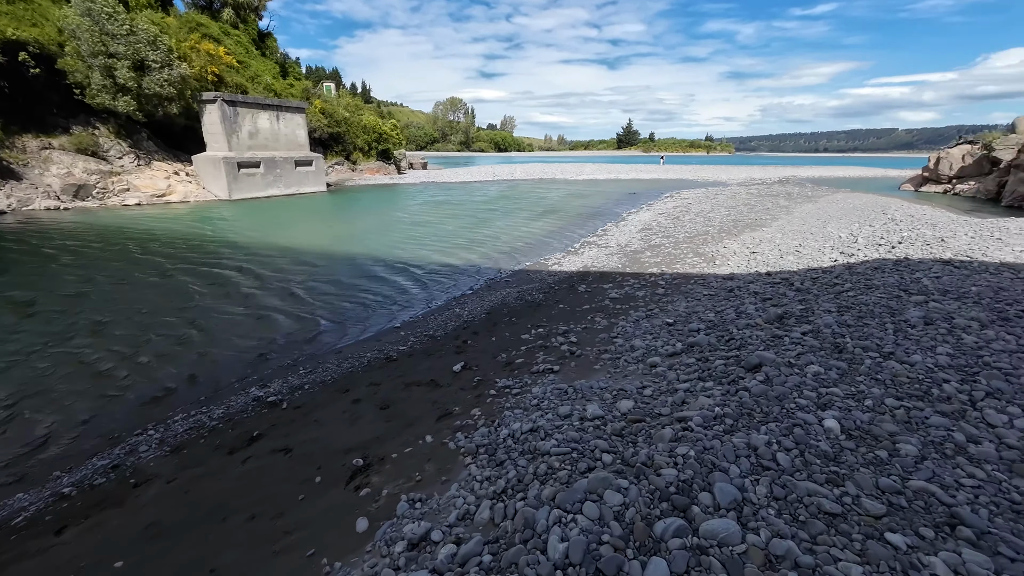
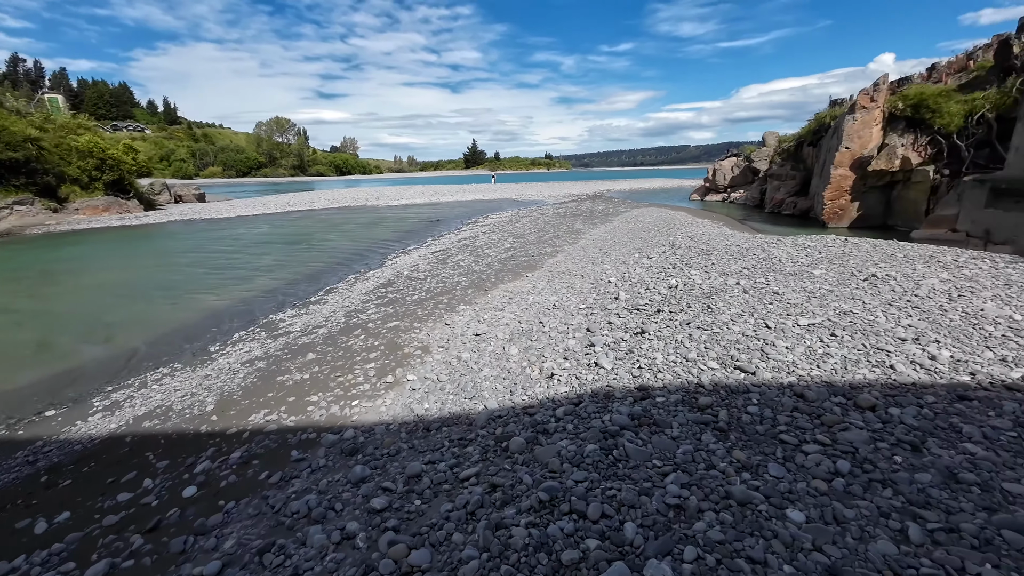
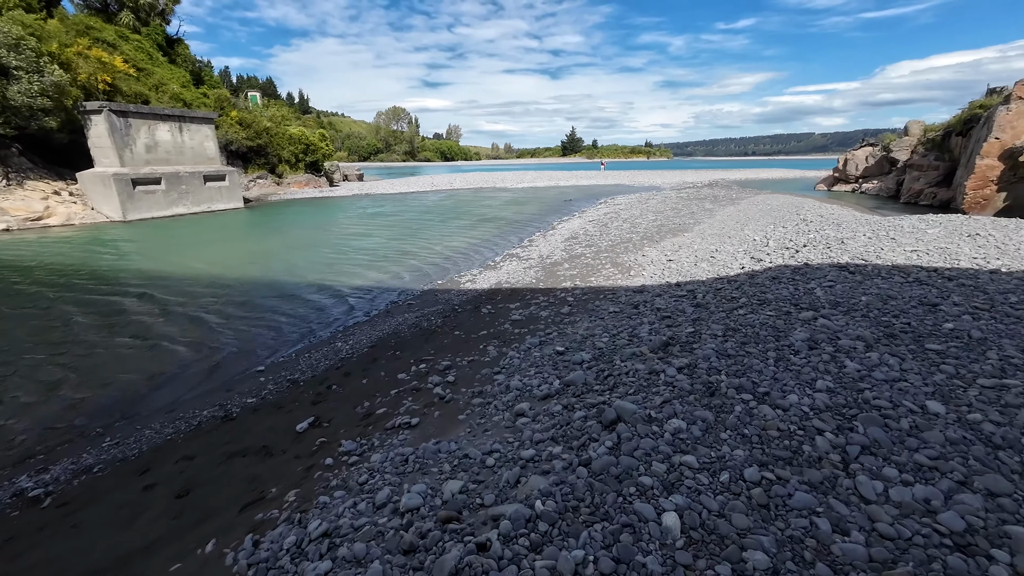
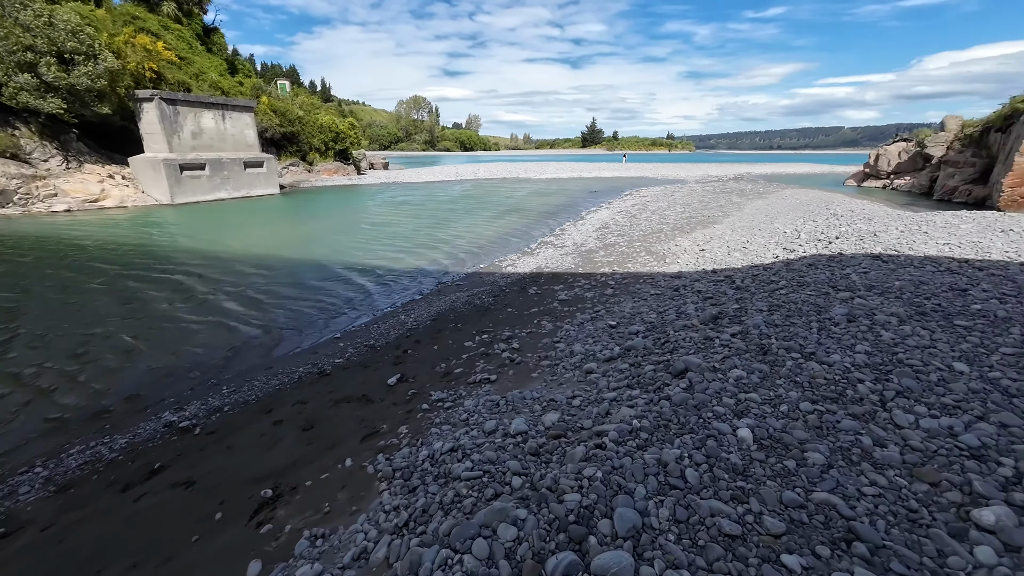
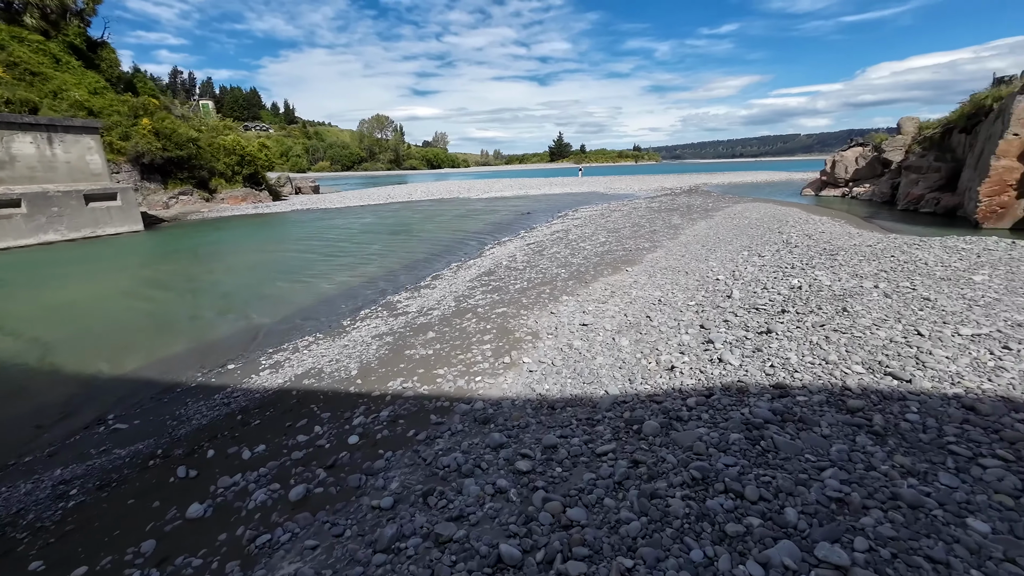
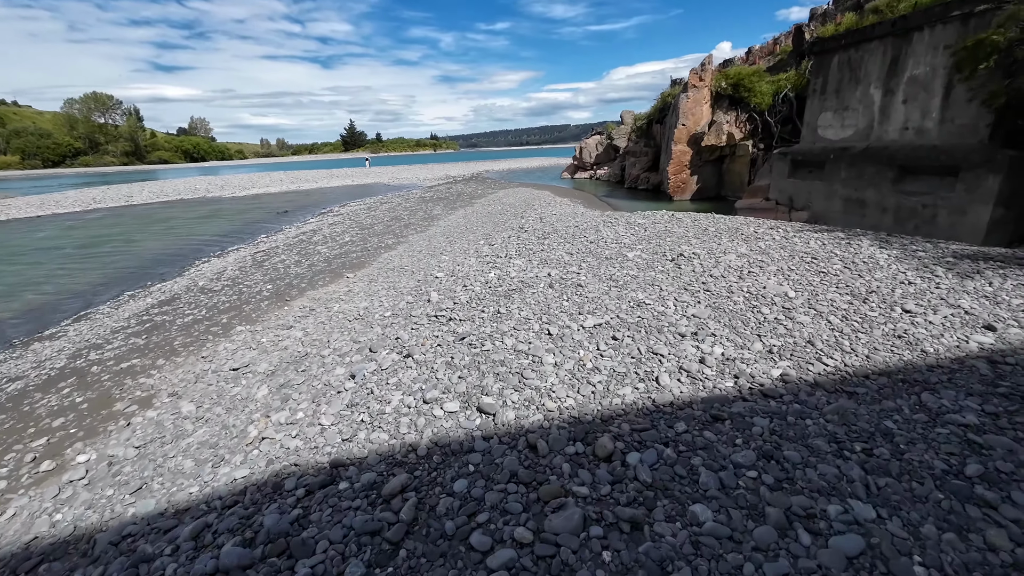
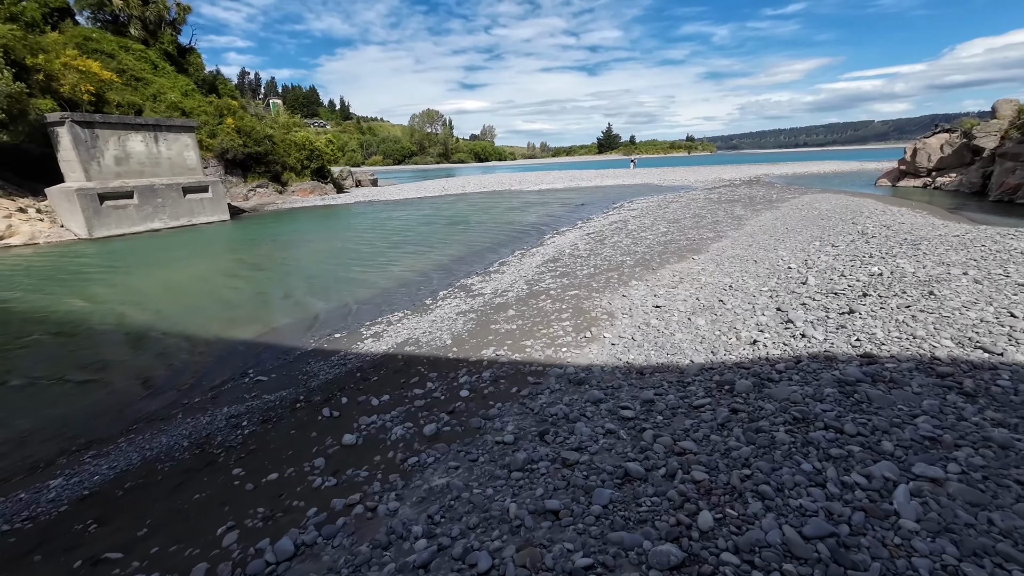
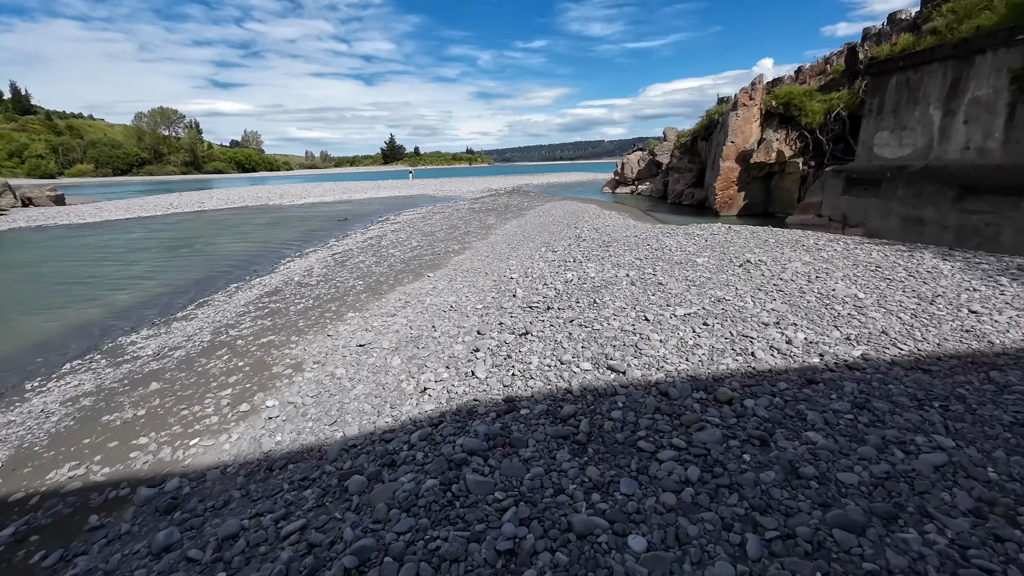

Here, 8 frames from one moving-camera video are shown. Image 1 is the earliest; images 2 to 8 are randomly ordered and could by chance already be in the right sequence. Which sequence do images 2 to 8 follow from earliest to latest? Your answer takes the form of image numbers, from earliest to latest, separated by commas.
4, 3, 7, 5, 2, 8, 6
